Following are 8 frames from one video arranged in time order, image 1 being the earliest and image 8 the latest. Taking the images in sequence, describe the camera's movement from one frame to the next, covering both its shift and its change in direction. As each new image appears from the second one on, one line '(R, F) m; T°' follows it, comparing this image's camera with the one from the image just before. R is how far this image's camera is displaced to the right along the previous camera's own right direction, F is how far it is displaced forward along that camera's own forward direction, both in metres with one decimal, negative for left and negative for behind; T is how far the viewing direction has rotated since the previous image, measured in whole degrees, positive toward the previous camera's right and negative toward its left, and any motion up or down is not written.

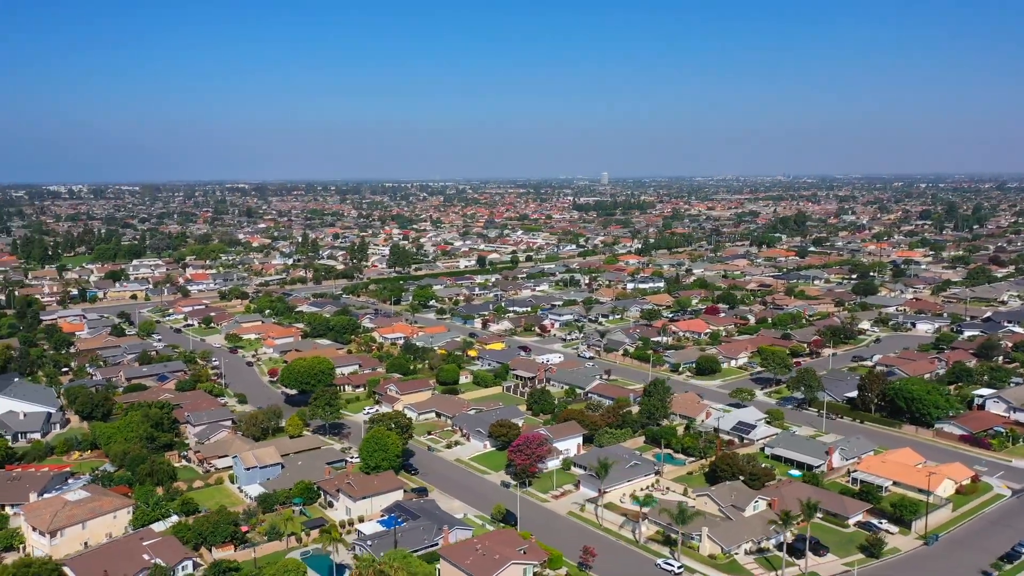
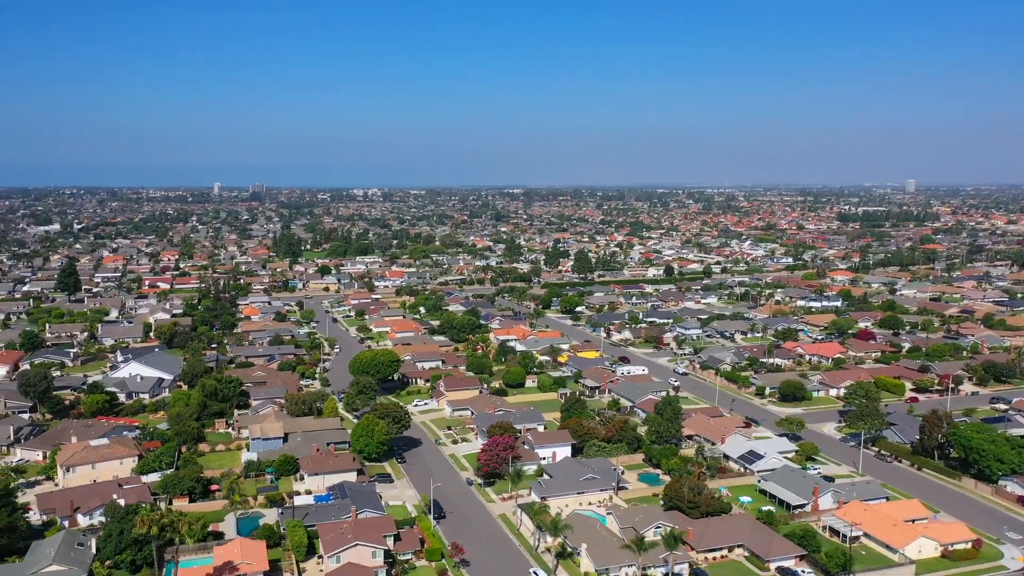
(+4.4, +0.3) m; -18°
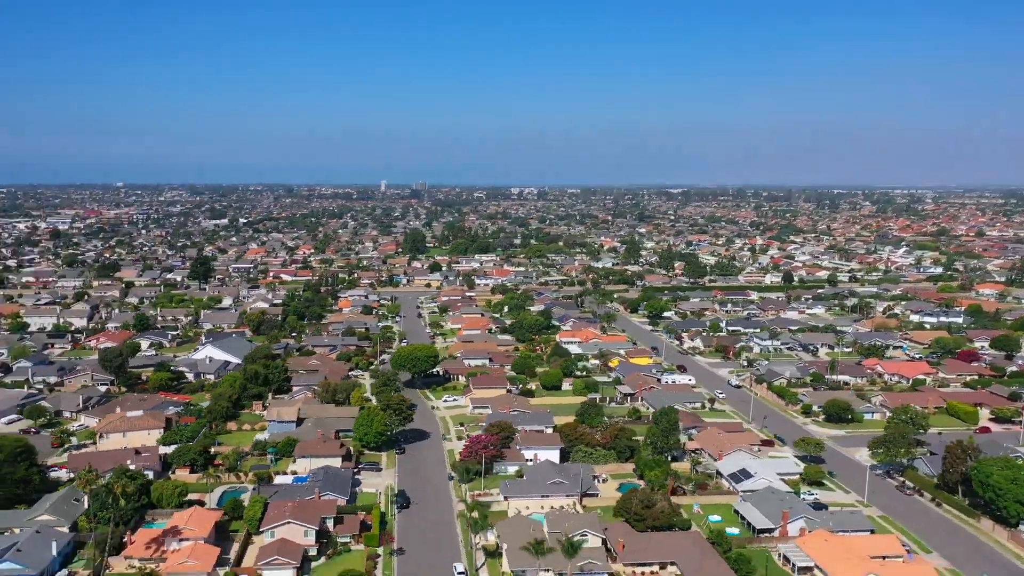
(+2.7, 0.0) m; -11°
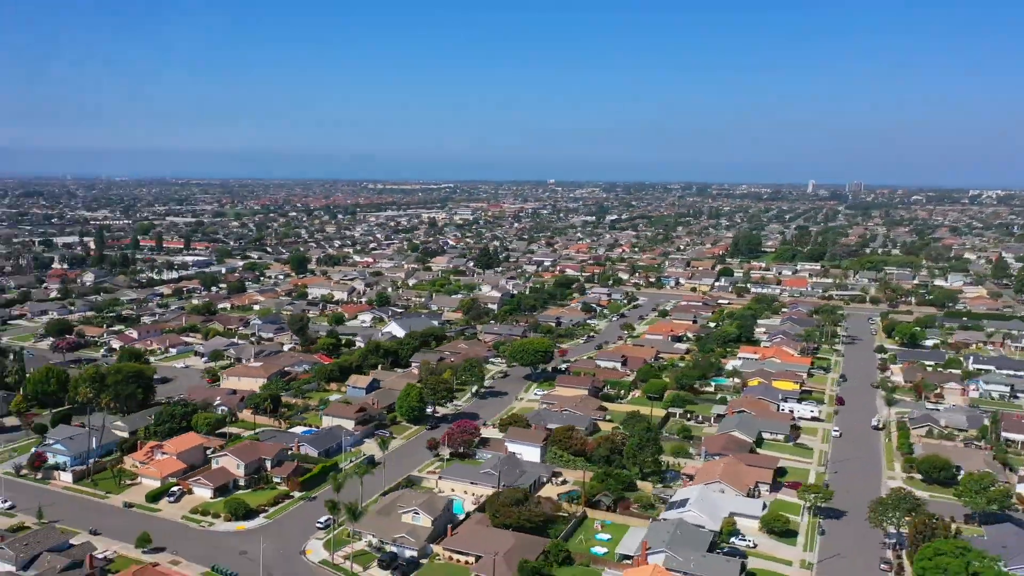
(+6.7, +1.0) m; -28°
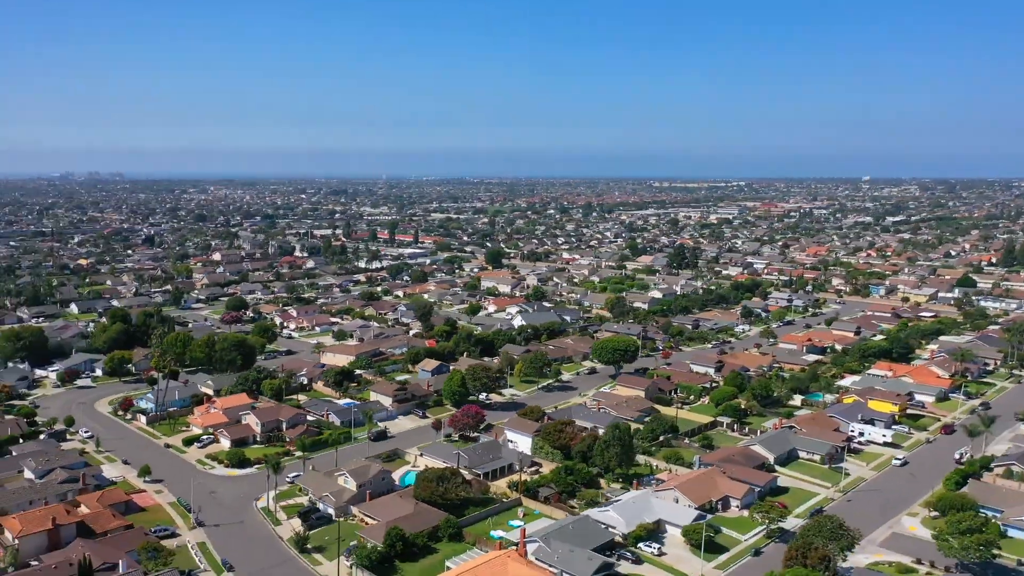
(+5.0, +0.2) m; -20°
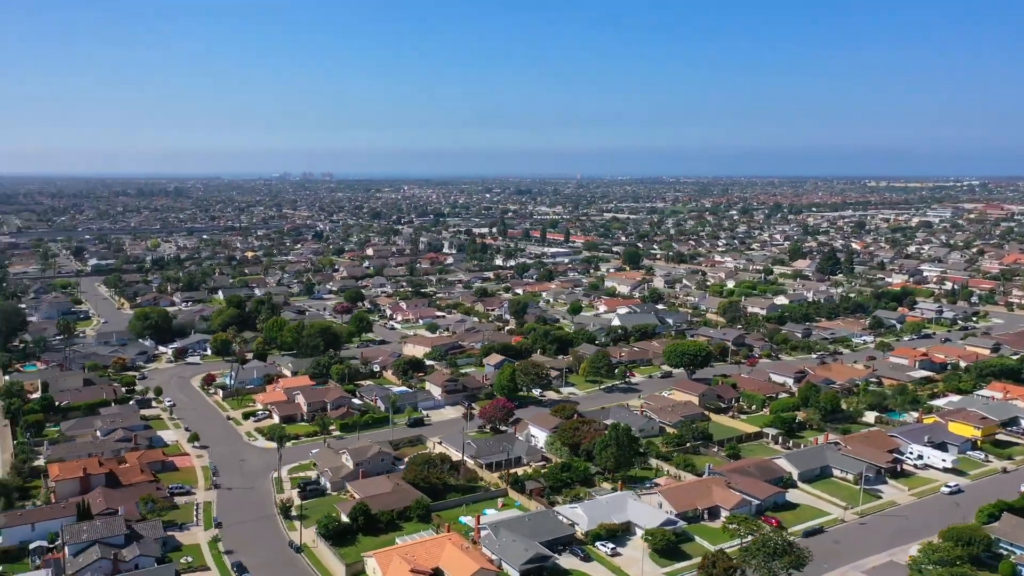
(+3.1, -0.1) m; -14°
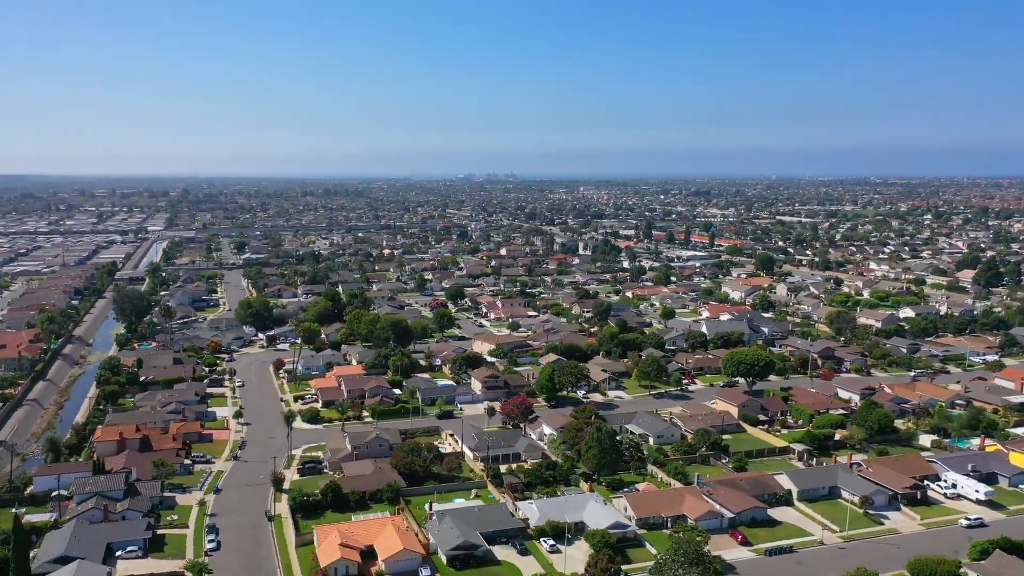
(+3.3, -0.1) m; -13°
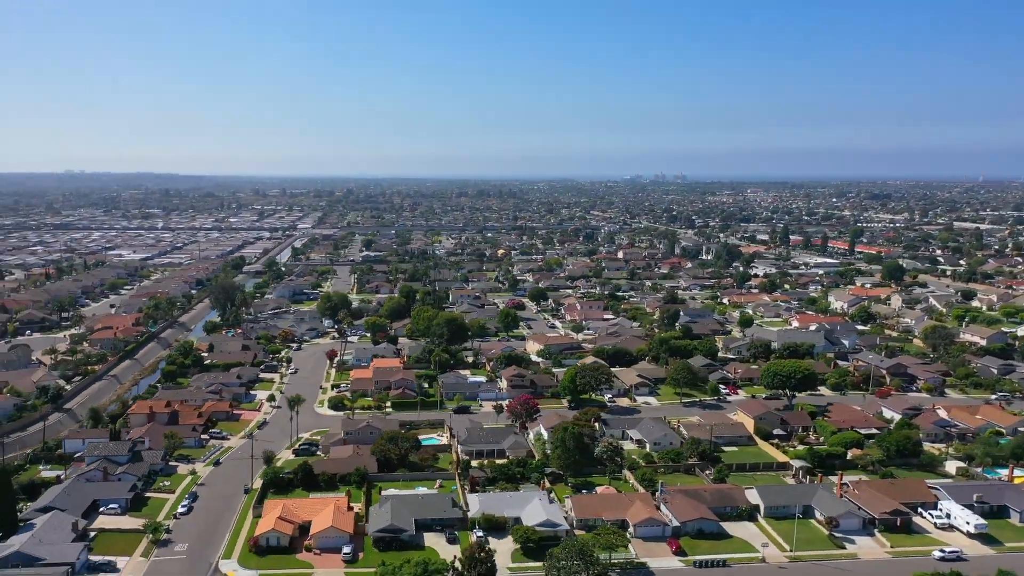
(+3.4, -0.1) m; -12°
